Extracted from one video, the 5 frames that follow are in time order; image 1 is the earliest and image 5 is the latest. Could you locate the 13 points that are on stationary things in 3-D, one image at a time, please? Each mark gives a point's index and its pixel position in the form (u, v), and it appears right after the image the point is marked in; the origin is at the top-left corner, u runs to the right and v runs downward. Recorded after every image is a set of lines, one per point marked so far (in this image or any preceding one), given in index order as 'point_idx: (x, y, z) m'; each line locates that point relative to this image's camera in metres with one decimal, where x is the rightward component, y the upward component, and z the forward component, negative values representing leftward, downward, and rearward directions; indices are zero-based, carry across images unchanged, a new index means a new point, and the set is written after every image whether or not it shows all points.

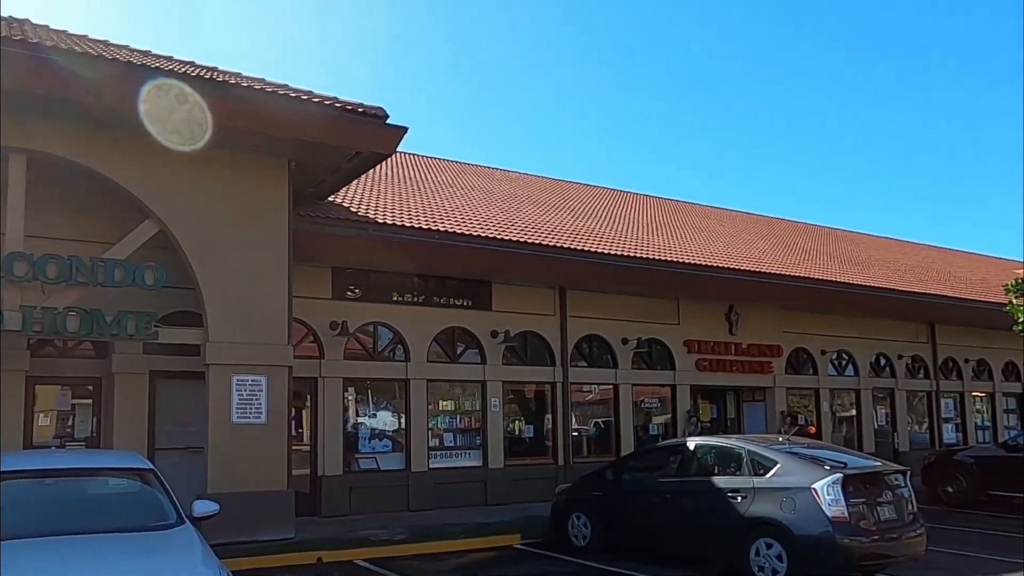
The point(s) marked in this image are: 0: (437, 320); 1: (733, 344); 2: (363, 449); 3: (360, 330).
0: (-1.3, -0.5, +15.8) m
1: (+4.7, -1.2, +19.6) m
2: (-2.4, -2.6, +15.0) m
3: (-2.5, -0.7, +15.1) m
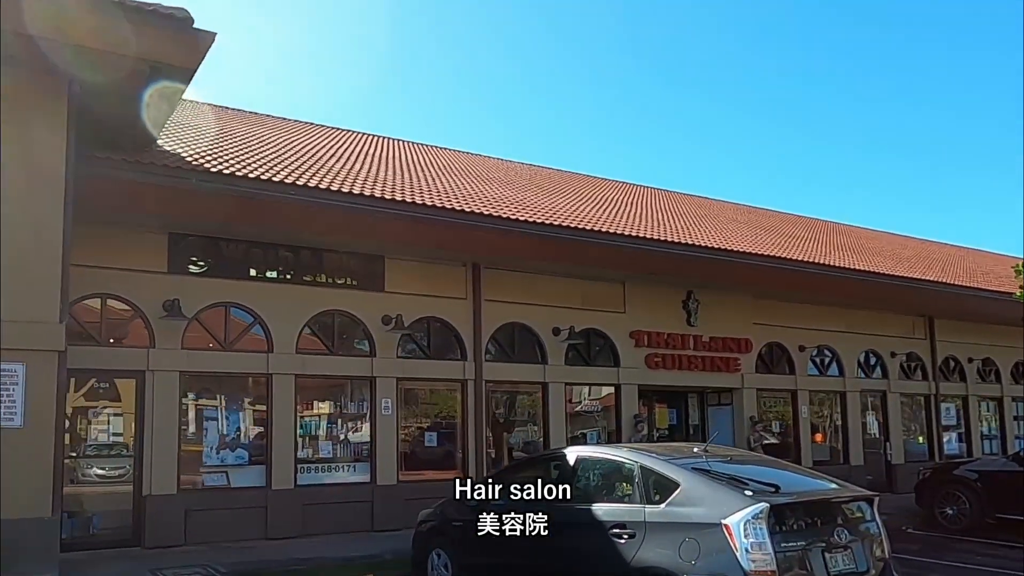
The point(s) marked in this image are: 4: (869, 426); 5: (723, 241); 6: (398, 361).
0: (-2.8, -0.2, +12.8) m
1: (+3.3, -0.9, +16.6) m
2: (-4.0, -2.3, +11.9) m
3: (-4.0, -0.3, +12.1) m
4: (+7.6, -2.9, +19.3) m
5: (+3.9, +0.9, +17.2) m
6: (-1.7, -1.1, +13.3) m
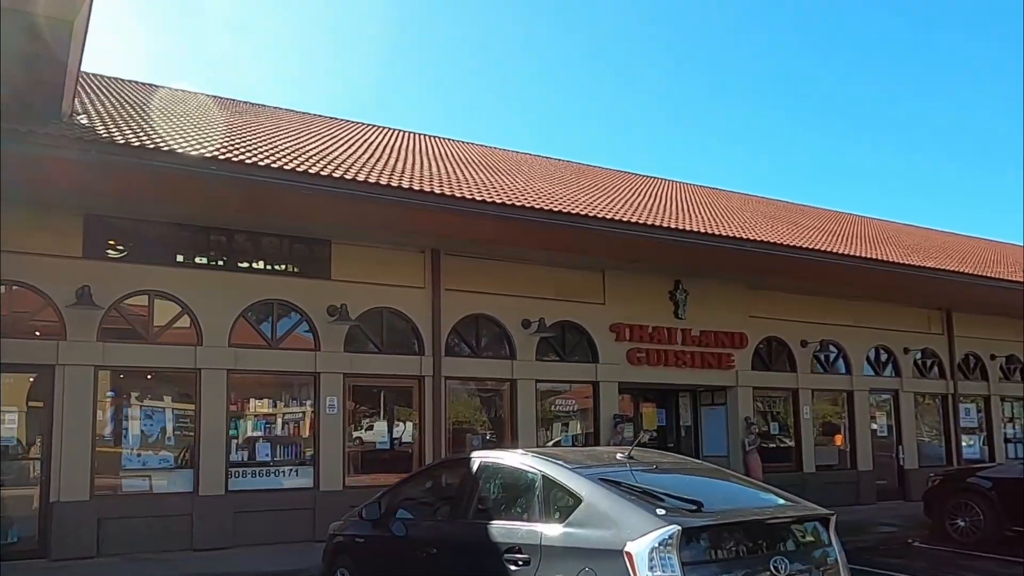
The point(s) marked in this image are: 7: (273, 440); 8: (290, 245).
0: (-3.4, 0.0, +11.6) m
1: (+2.8, -0.7, +15.3) m
2: (-4.5, -2.1, +10.8) m
3: (-4.6, -0.2, +11.0) m
4: (+7.2, -2.7, +17.9) m
5: (+3.5, +1.1, +15.8) m
6: (-2.2, -0.9, +12.2) m
7: (-3.1, -1.9, +11.7) m
8: (-2.9, +0.6, +12.0) m
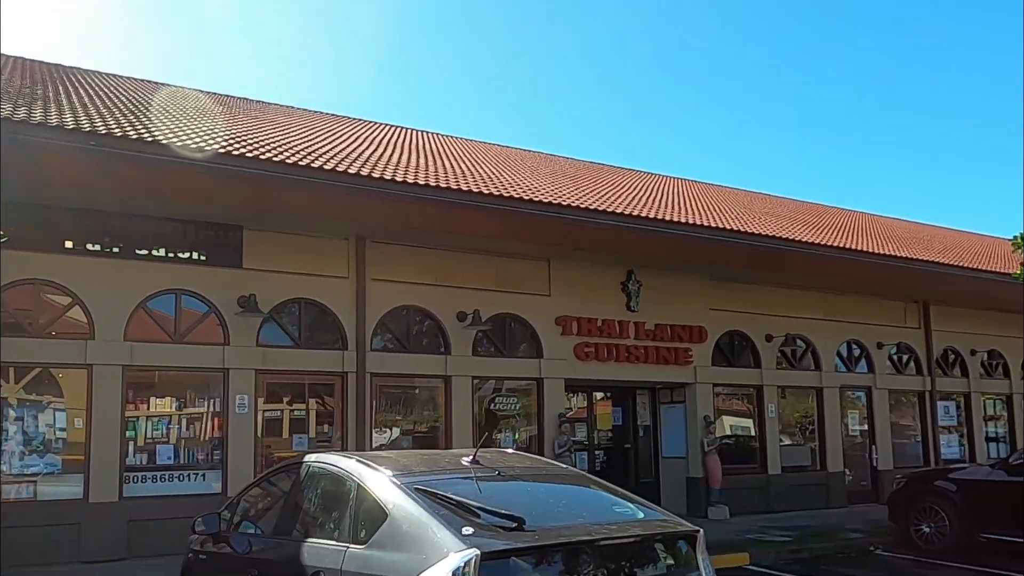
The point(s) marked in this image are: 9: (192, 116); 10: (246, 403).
0: (-4.3, +0.1, +10.7) m
1: (+1.9, -0.6, +14.3) m
2: (-5.5, -2.0, +9.9) m
3: (-5.5, 0.0, +10.1) m
4: (+6.3, -2.6, +16.9) m
5: (+2.6, +1.2, +14.9) m
6: (-3.2, -0.8, +11.3) m
7: (-4.0, -1.8, +10.8) m
8: (-3.8, +0.7, +11.1) m
9: (-5.4, +2.9, +15.4) m
10: (-3.2, -1.4, +11.1) m
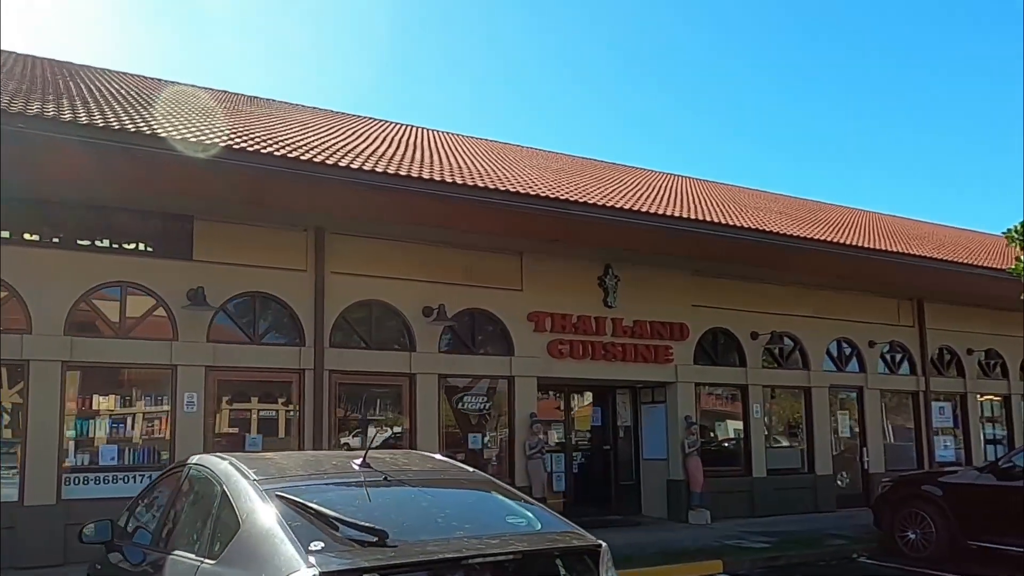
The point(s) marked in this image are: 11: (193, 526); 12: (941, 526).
0: (-4.8, +0.2, +10.2) m
1: (+1.5, -0.5, +13.8) m
2: (-5.9, -1.9, +9.5) m
3: (-6.0, 0.0, +9.6) m
4: (+5.9, -2.5, +16.3) m
5: (+2.2, +1.3, +14.3) m
6: (-3.6, -0.7, +10.8) m
7: (-4.4, -1.7, +10.3) m
8: (-4.3, +0.8, +10.6) m
9: (-5.8, +3.0, +15.0) m
10: (-3.7, -1.3, +10.6) m
11: (-1.4, -1.1, +4.2) m
12: (+5.1, -2.9, +11.0) m
